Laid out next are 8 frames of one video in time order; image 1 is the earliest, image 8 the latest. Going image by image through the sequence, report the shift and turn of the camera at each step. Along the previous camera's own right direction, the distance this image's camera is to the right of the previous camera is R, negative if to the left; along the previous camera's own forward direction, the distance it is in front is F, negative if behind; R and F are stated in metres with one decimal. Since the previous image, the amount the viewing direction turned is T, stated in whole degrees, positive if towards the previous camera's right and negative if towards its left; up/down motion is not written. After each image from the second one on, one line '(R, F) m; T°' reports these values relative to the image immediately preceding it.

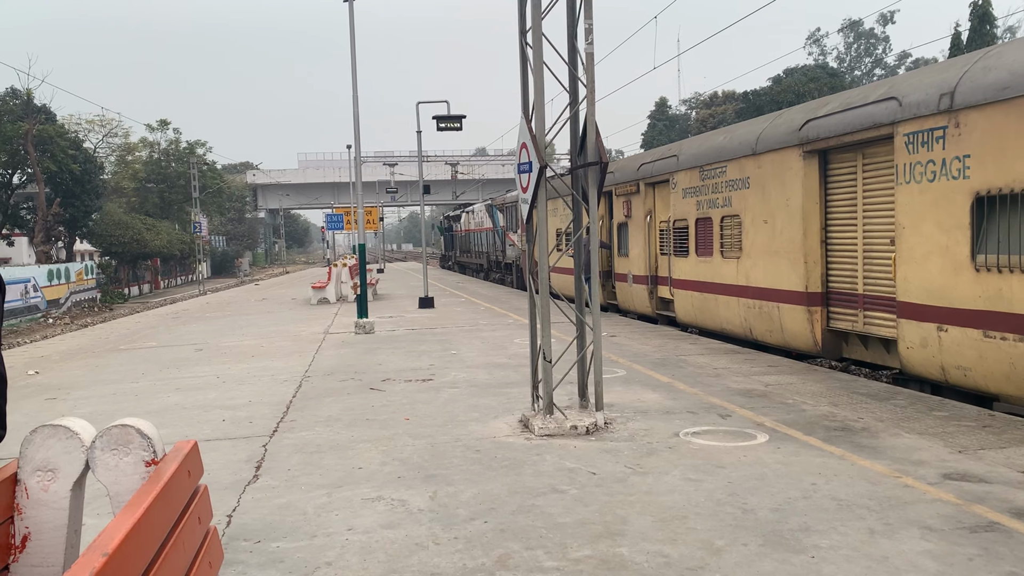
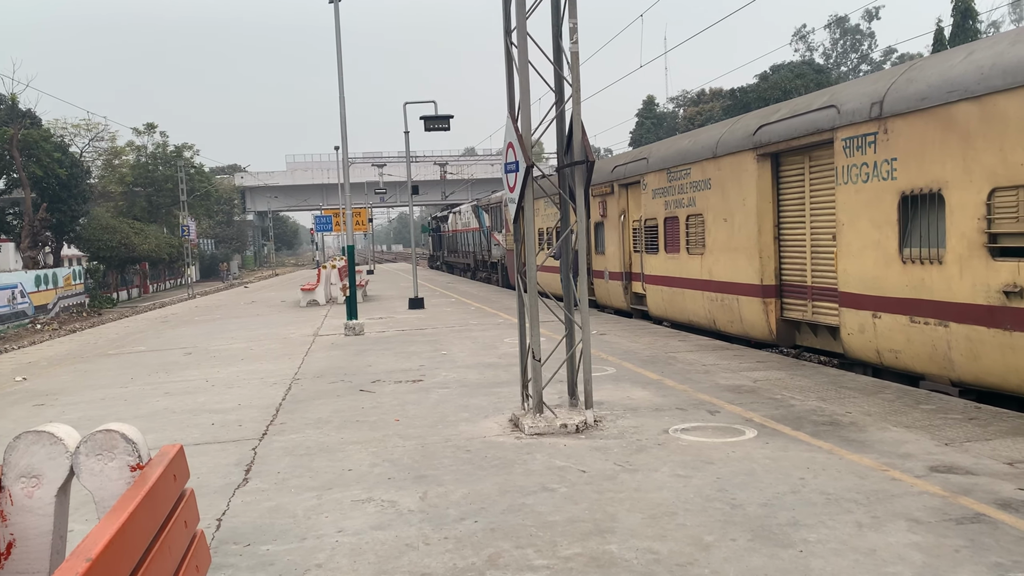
(0.0, 0.0) m; +1°
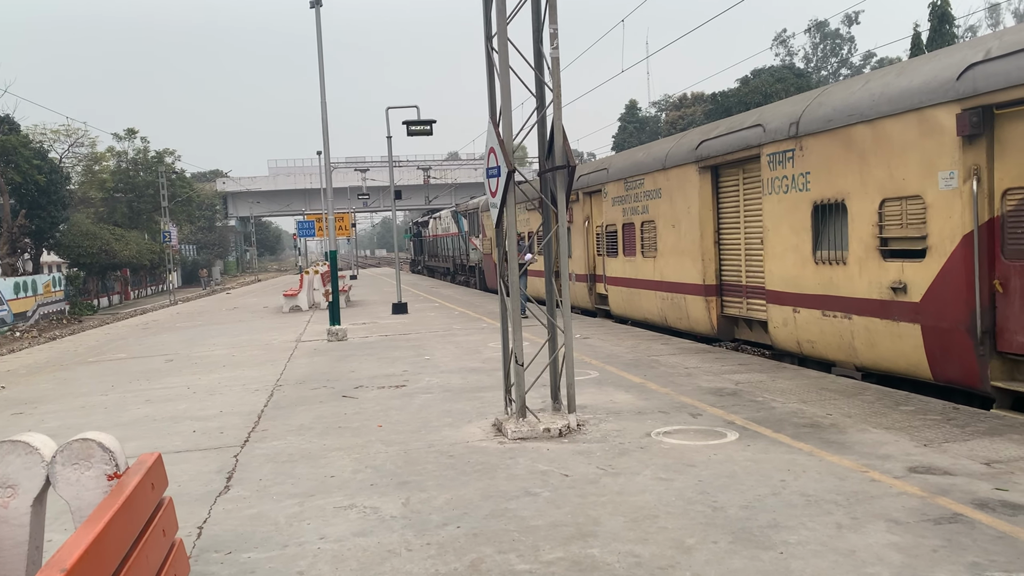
(0.0, 0.0) m; +1°
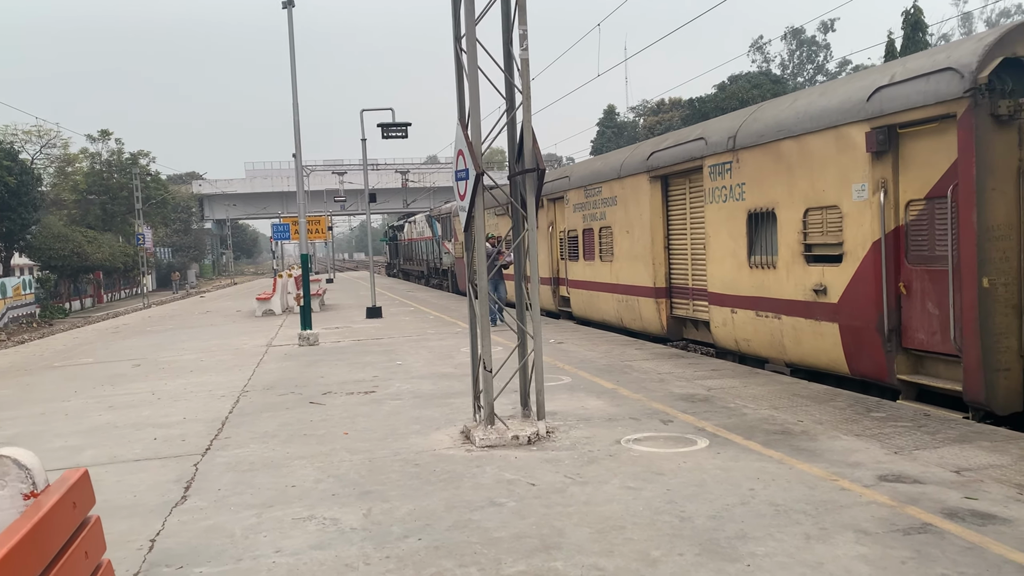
(+0.1, +0.1) m; +1°
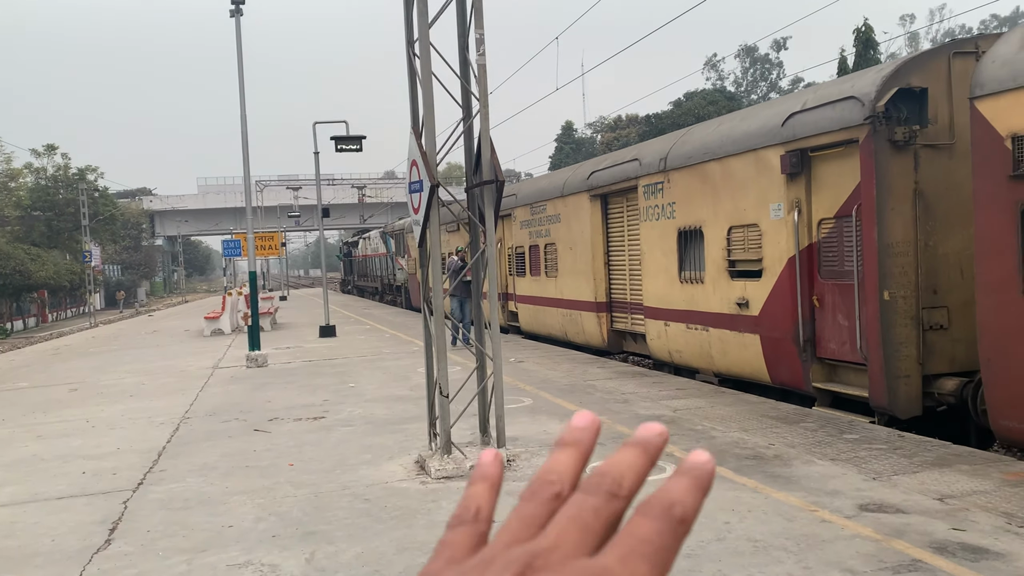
(0.0, +0.4) m; +3°
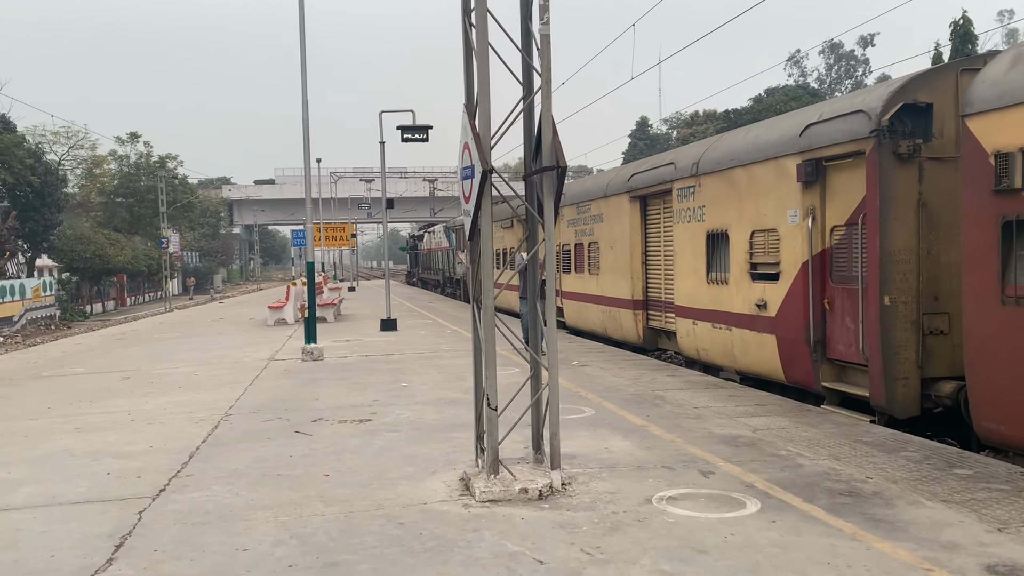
(+0.1, +0.7) m; -5°
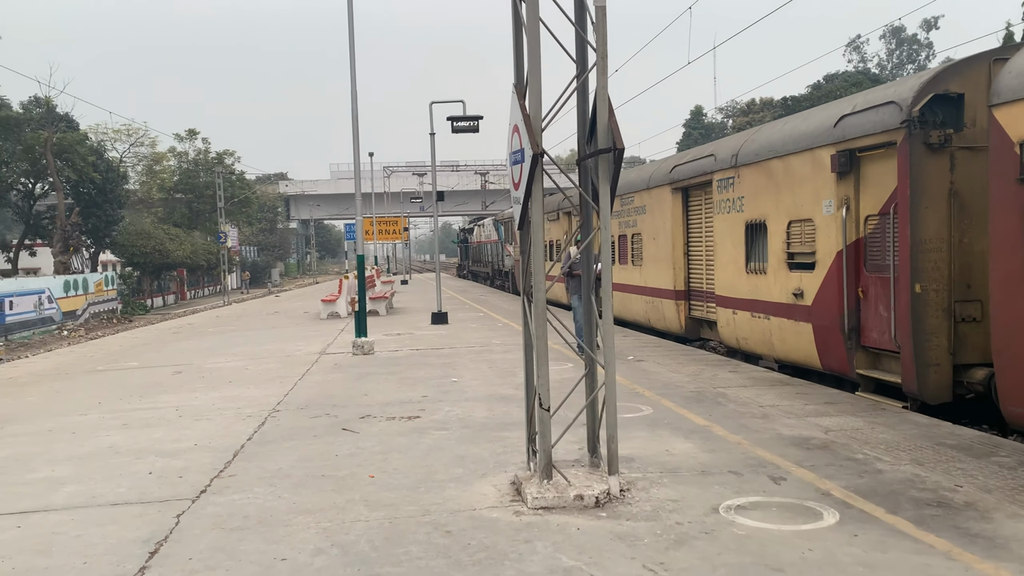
(0.0, +0.4) m; -4°
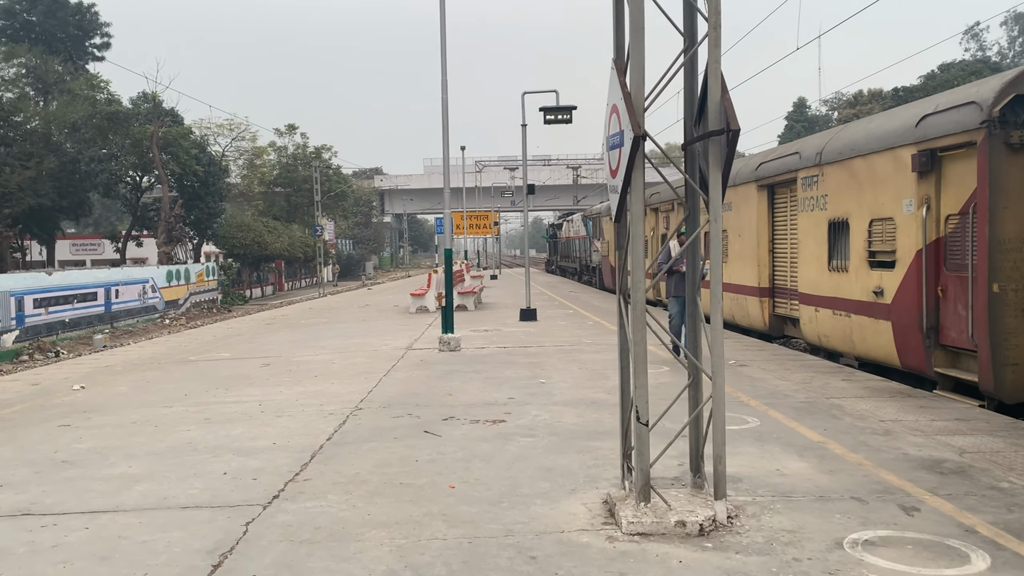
(0.0, +0.5) m; -6°
